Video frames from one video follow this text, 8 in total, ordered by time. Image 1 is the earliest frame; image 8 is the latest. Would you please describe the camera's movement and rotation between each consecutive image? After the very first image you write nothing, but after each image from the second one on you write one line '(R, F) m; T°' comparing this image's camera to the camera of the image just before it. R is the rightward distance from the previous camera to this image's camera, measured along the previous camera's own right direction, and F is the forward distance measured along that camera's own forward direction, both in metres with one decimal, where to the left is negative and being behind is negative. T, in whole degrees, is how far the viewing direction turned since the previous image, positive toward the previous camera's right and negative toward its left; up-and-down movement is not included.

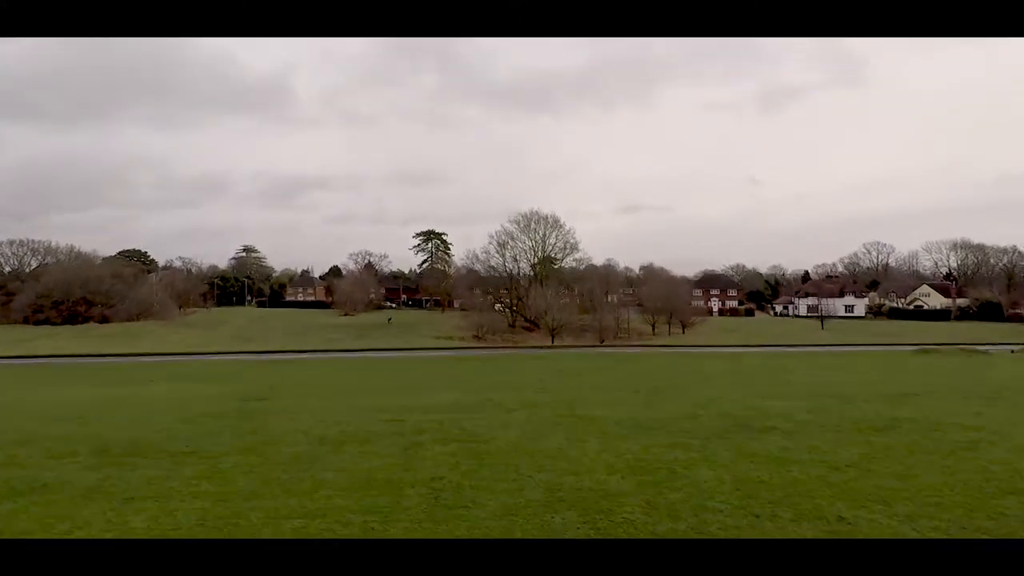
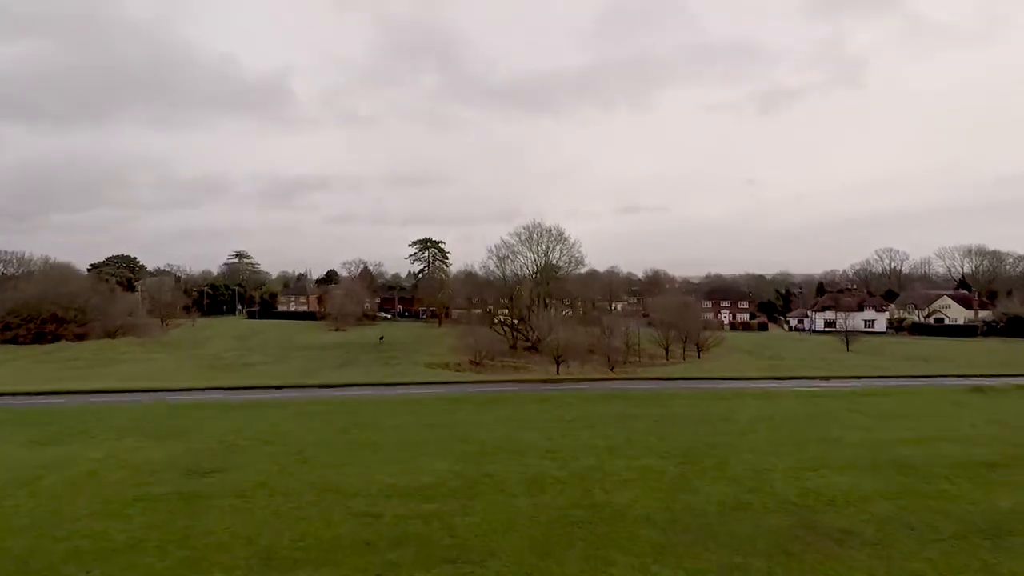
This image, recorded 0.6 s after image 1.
(0.0, +2.3) m; 0°
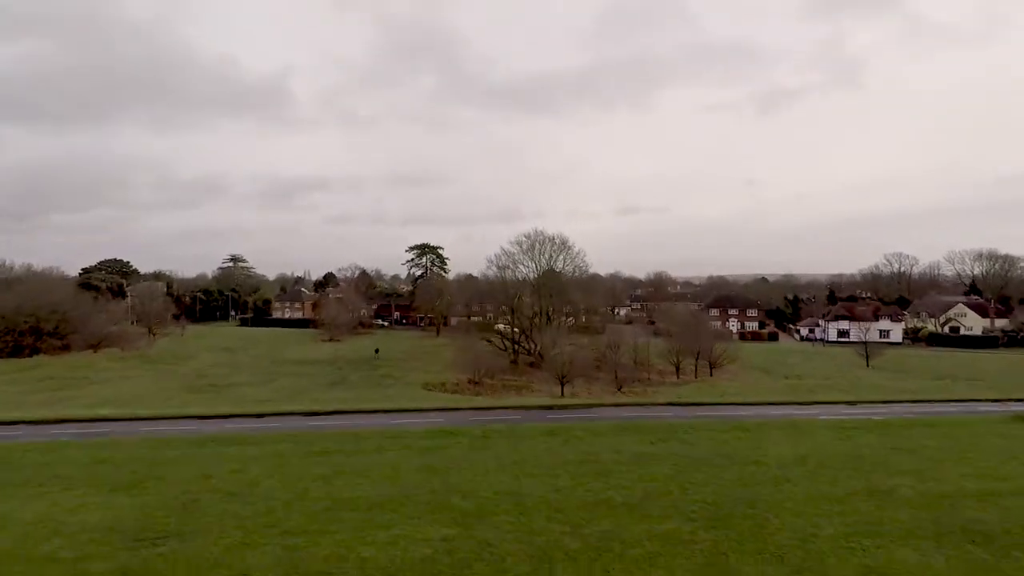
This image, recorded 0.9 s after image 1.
(0.0, +1.6) m; 0°
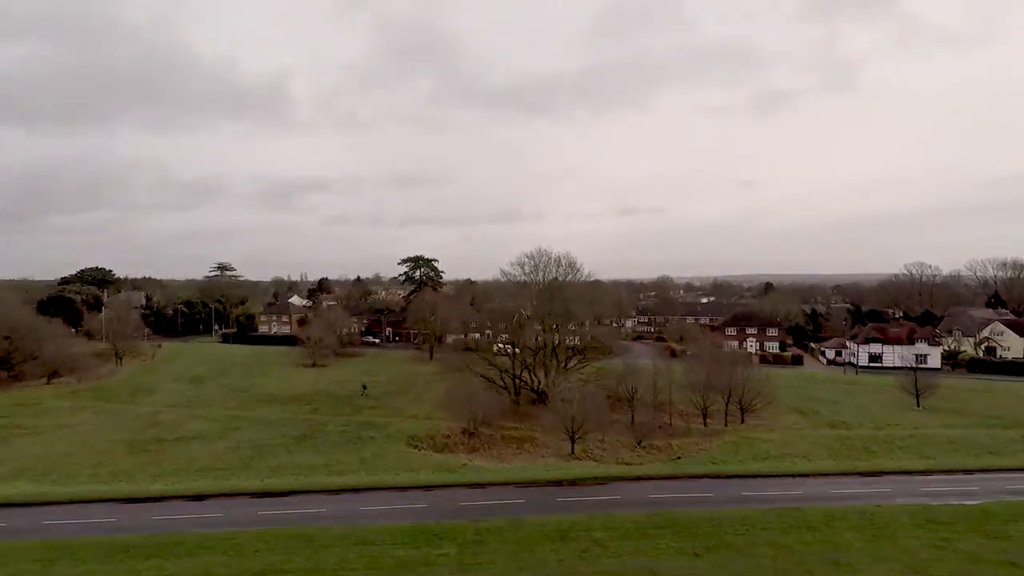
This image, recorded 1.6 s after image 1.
(0.0, +3.5) m; 0°
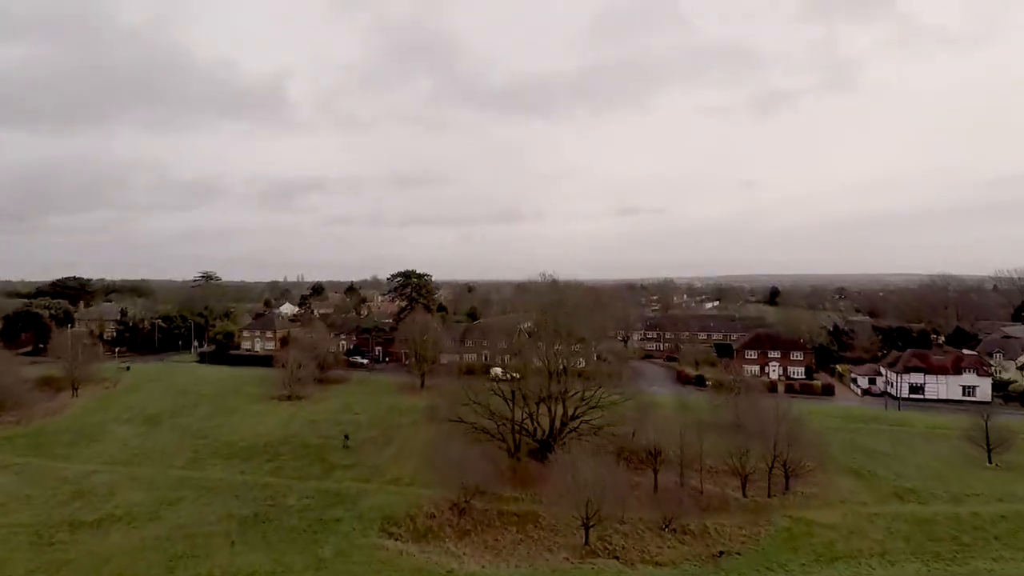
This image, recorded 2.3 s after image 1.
(0.0, +3.8) m; 0°
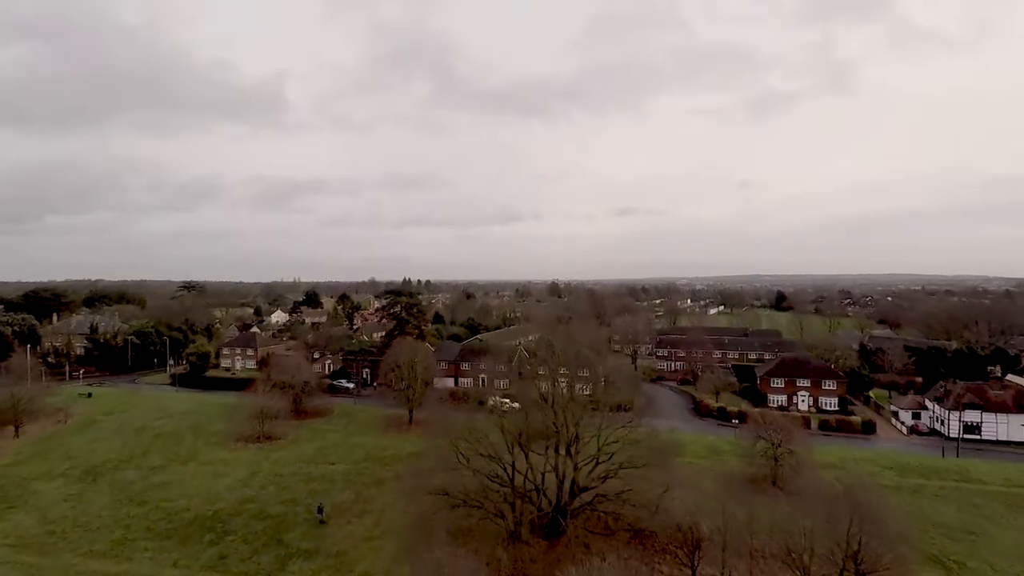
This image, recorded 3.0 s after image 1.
(0.0, +4.0) m; 0°
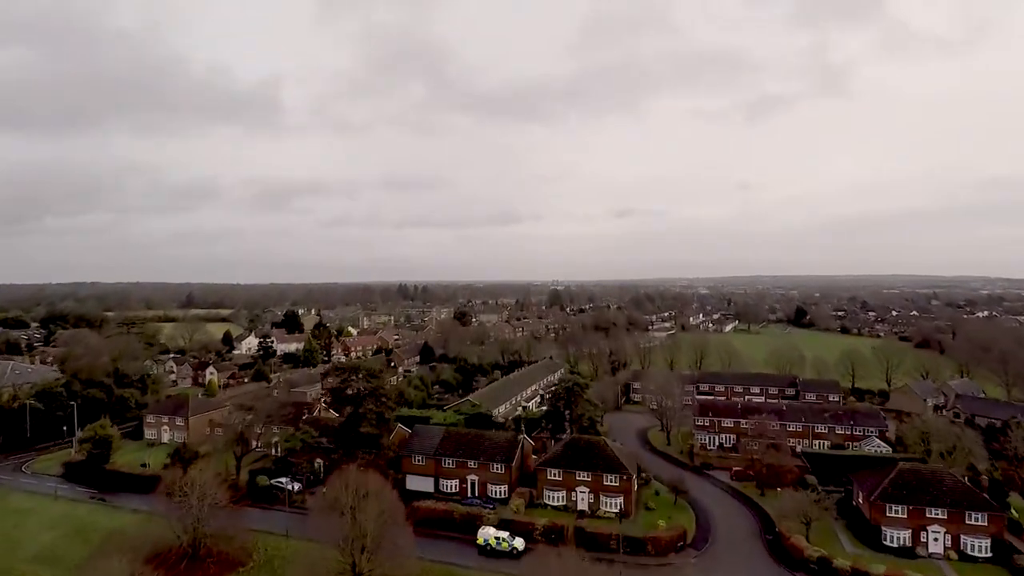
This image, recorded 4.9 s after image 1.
(0.0, +11.1) m; 0°
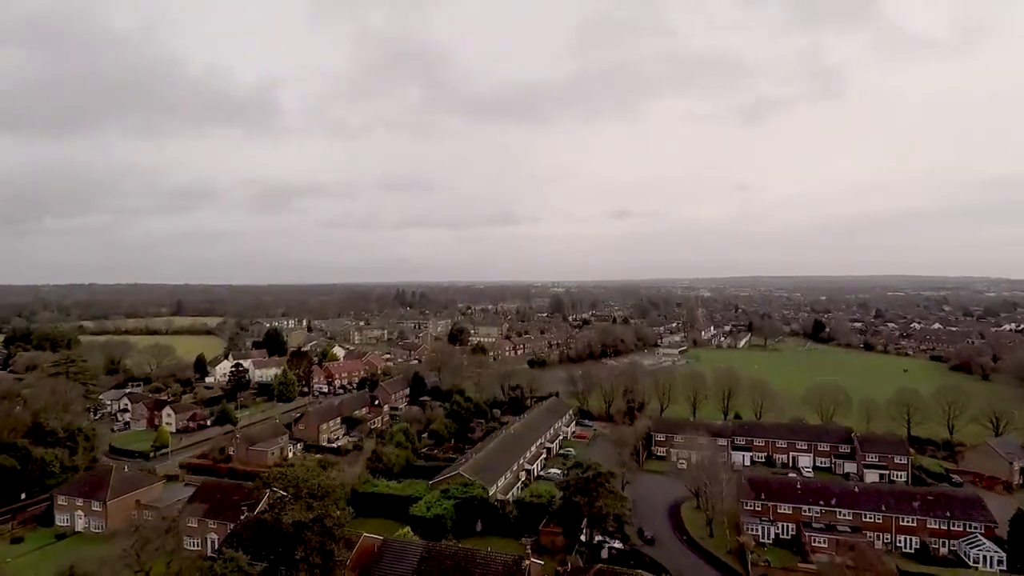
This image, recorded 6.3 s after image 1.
(-0.1, +8.5) m; 0°
